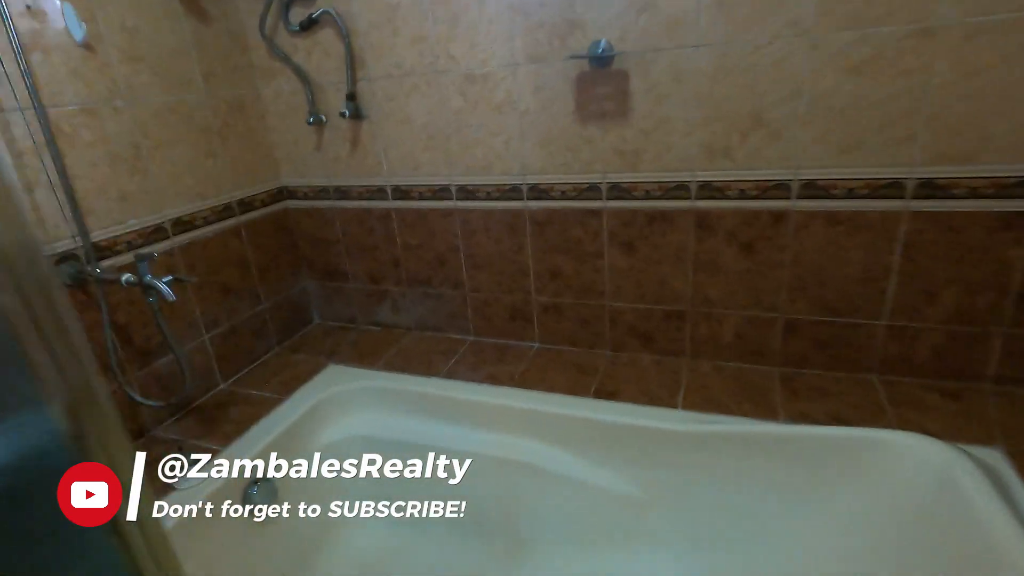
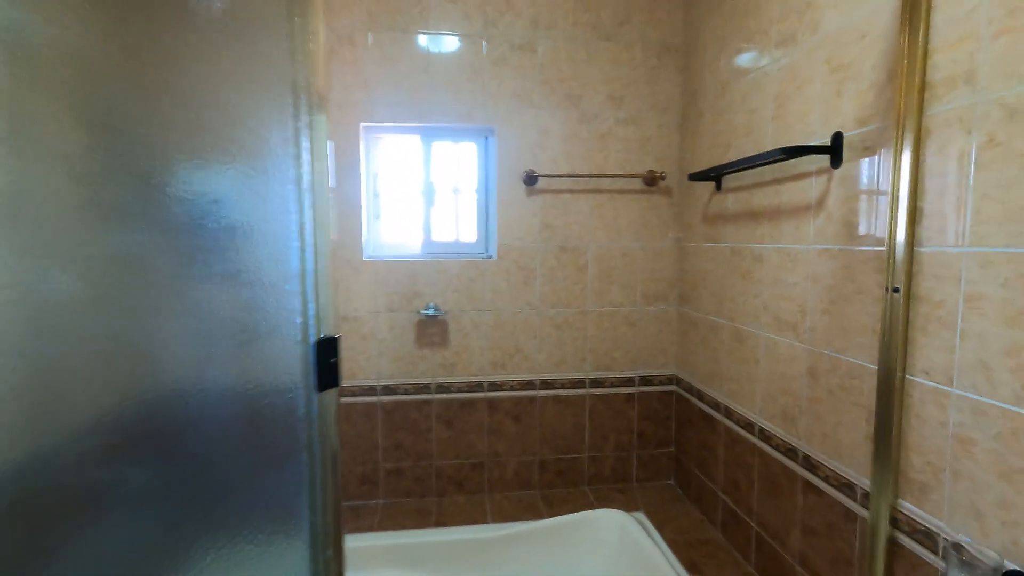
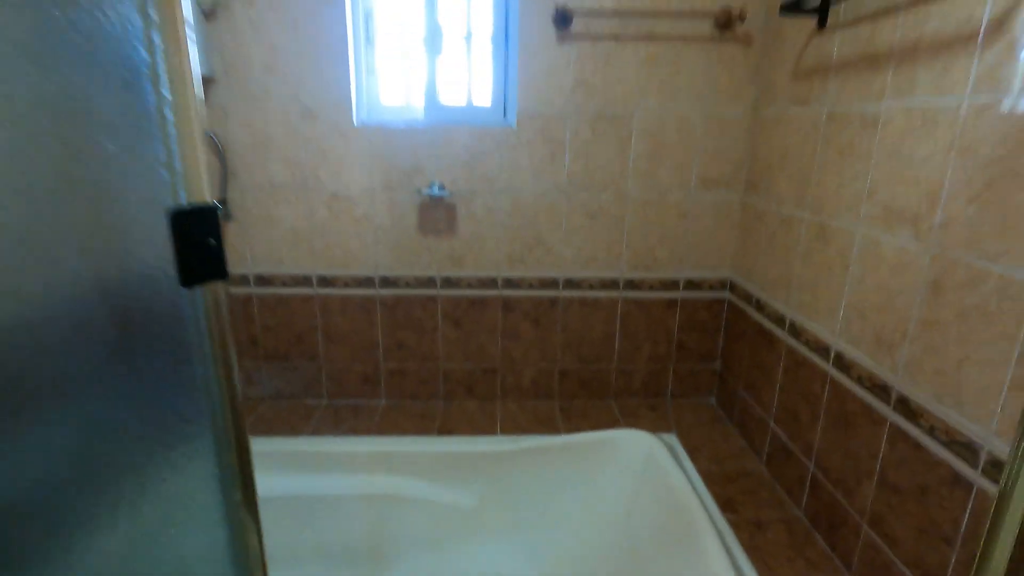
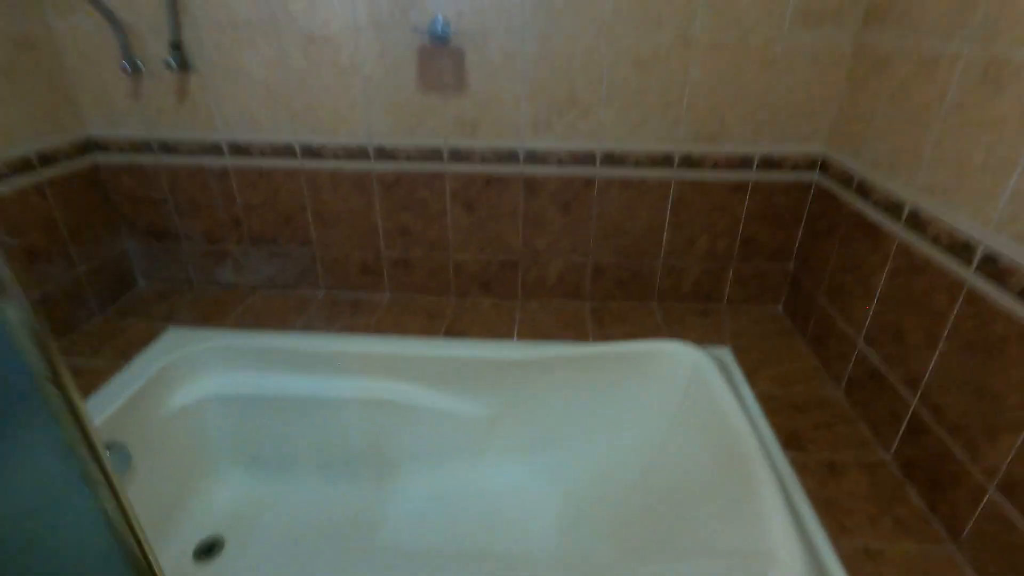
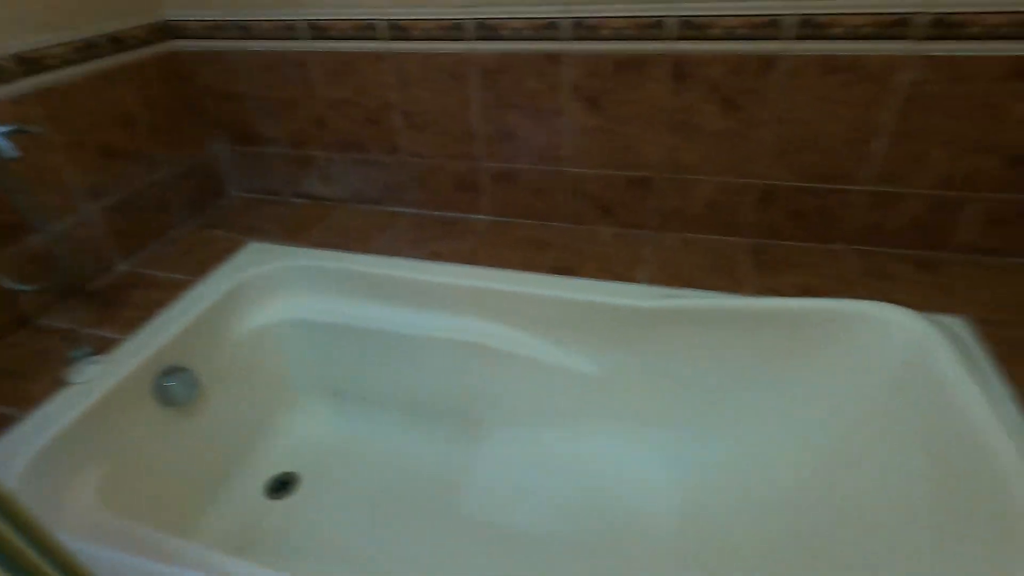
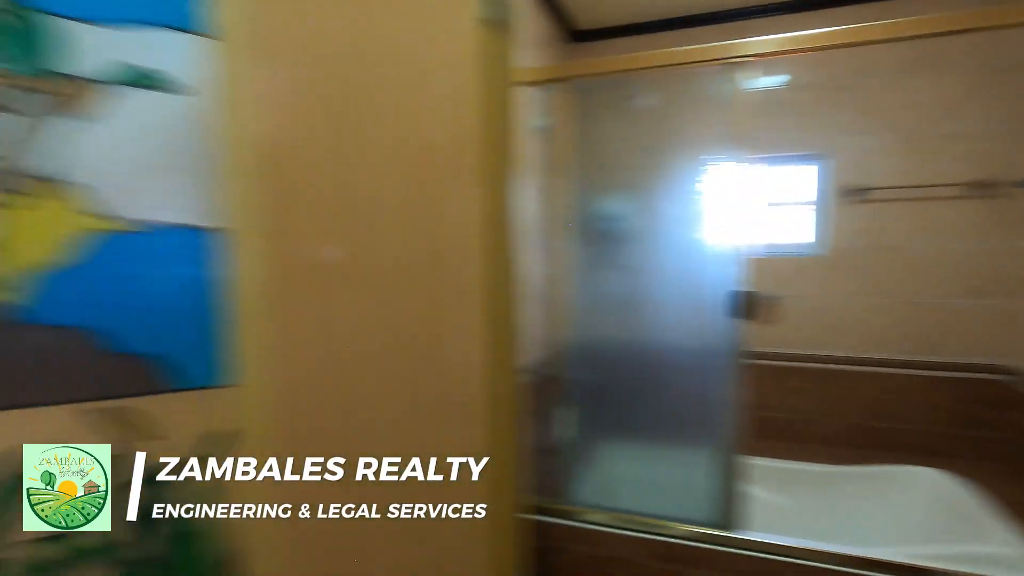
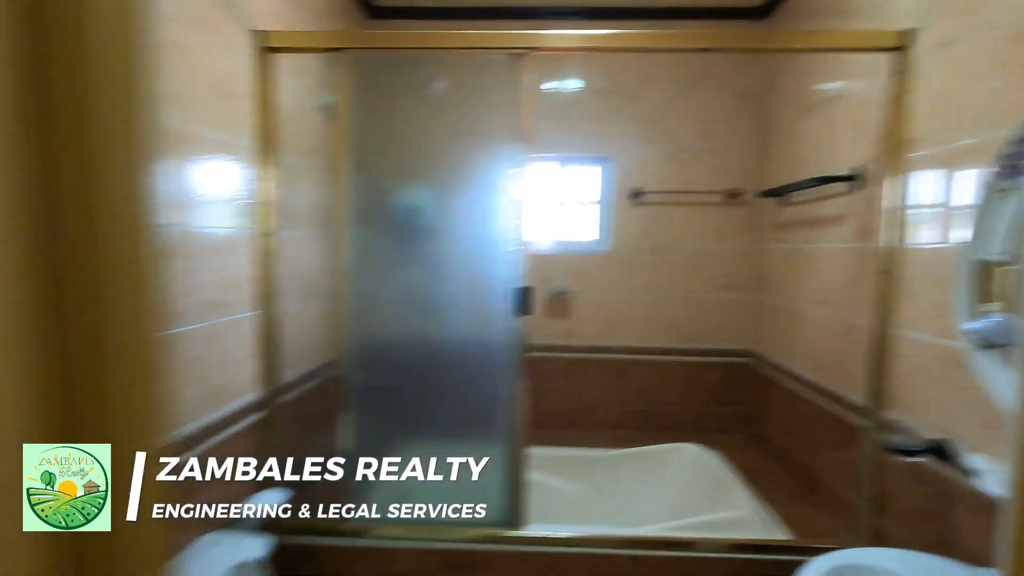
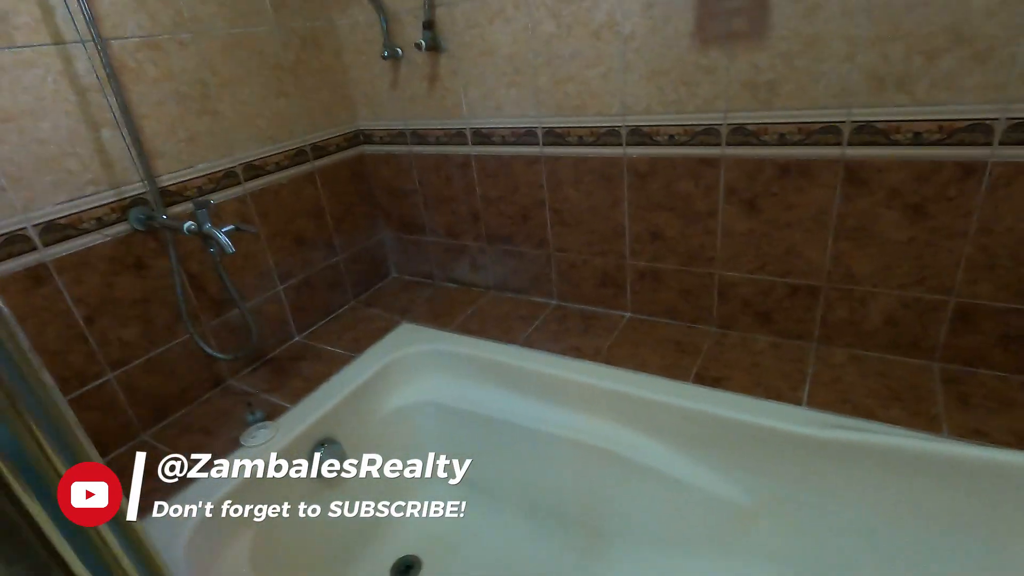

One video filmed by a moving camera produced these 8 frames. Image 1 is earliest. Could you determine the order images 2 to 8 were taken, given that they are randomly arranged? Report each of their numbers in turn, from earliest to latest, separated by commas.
8, 5, 4, 3, 2, 7, 6
